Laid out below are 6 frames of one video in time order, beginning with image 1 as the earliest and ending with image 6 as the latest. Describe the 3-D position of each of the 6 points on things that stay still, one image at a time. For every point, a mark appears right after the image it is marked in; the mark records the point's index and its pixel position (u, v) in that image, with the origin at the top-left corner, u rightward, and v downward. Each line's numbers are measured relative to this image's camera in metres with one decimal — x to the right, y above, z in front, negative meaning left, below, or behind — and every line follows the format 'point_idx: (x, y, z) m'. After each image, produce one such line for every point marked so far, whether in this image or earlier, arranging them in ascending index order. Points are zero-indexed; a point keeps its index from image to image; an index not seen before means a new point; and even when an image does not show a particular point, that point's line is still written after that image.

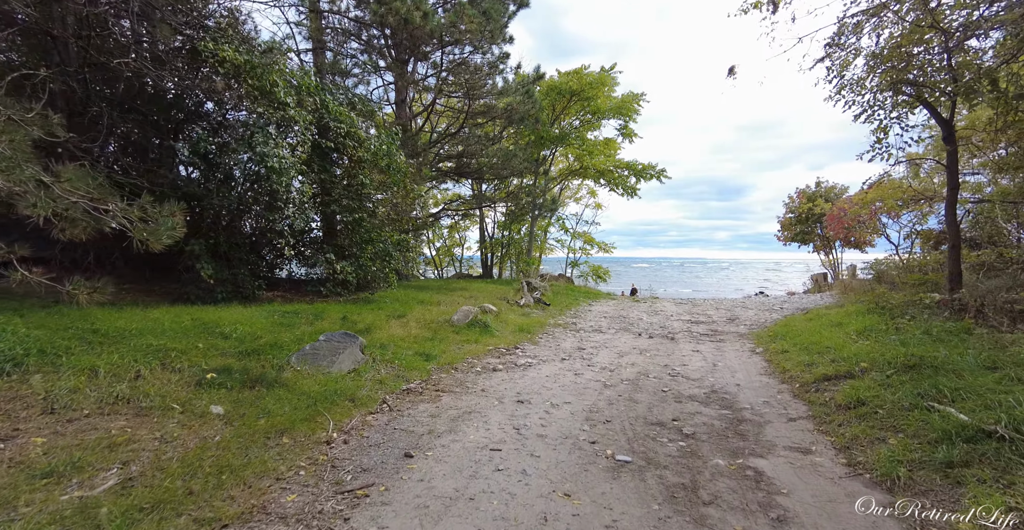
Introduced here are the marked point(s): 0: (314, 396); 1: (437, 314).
0: (-1.8, -1.2, +4.3) m
1: (-1.5, -1.0, +9.2) m
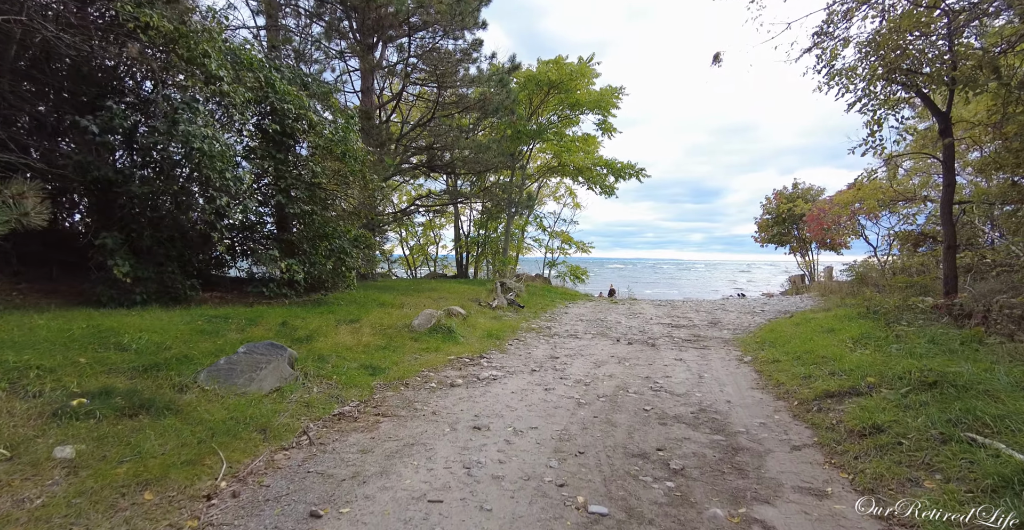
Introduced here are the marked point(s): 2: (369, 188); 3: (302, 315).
0: (-2.2, -1.2, +3.4) m
1: (-2.0, -1.0, +8.3) m
2: (-2.9, +1.6, +9.7) m
3: (-3.2, -0.8, +7.3) m
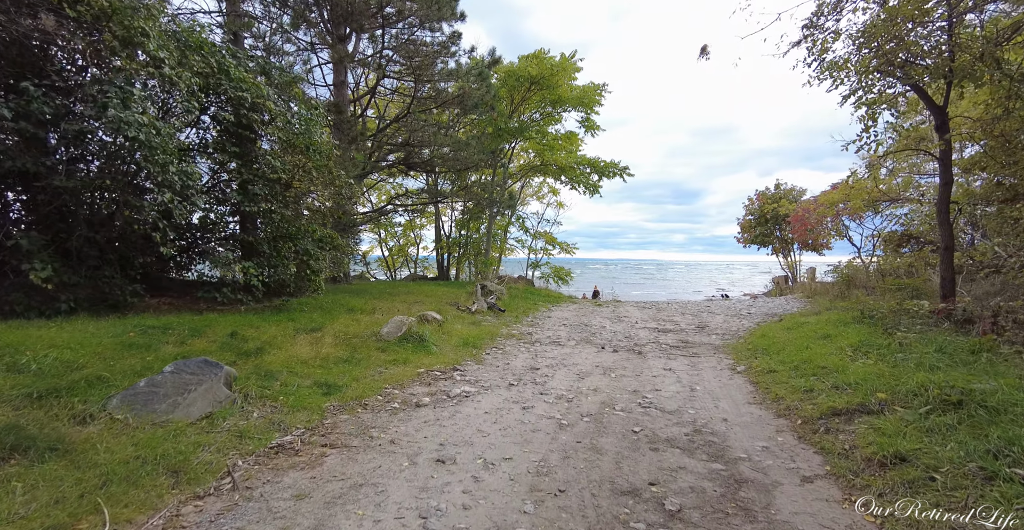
0: (-2.4, -1.2, +2.8) m
1: (-2.4, -1.0, +7.7) m
2: (-3.3, +1.5, +9.0) m
3: (-3.6, -0.8, +6.6) m
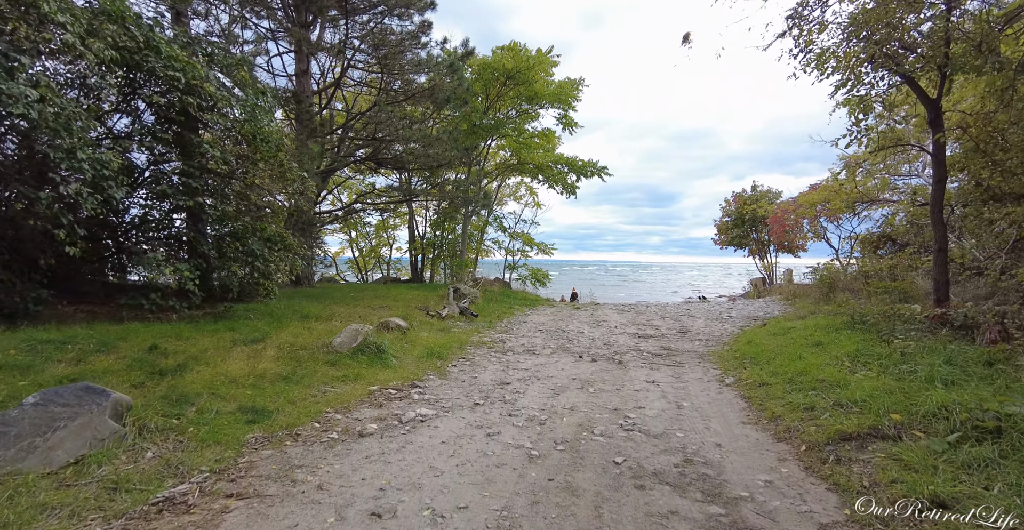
0: (-2.6, -1.2, +2.0) m
1: (-2.8, -1.0, +6.9) m
2: (-3.8, +1.5, +8.2) m
3: (-4.0, -0.8, +5.8) m
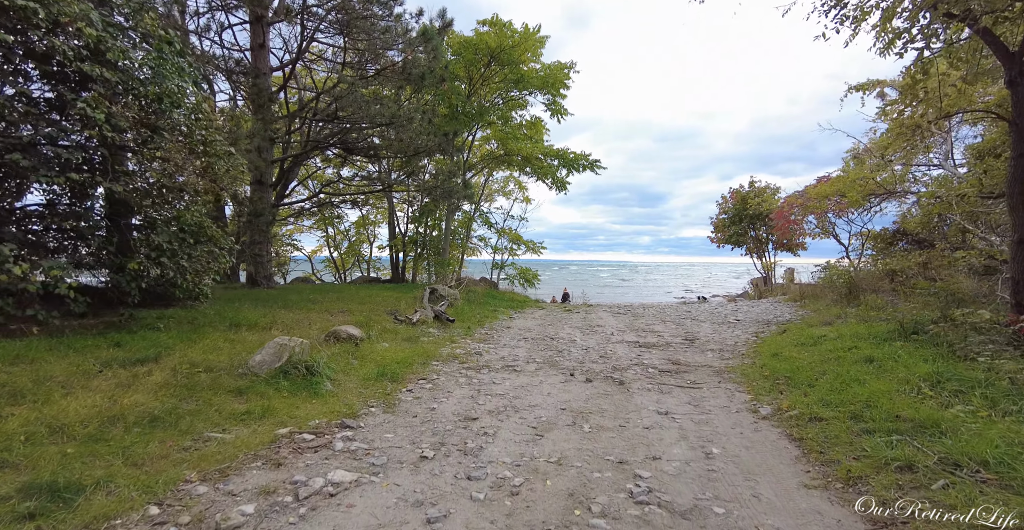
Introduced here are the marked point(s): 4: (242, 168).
0: (-2.8, -1.2, +0.5) m
1: (-3.1, -1.0, +5.4) m
2: (-4.2, +1.5, +6.7) m
3: (-4.3, -0.8, +4.3) m
4: (-4.2, +1.5, +7.4) m
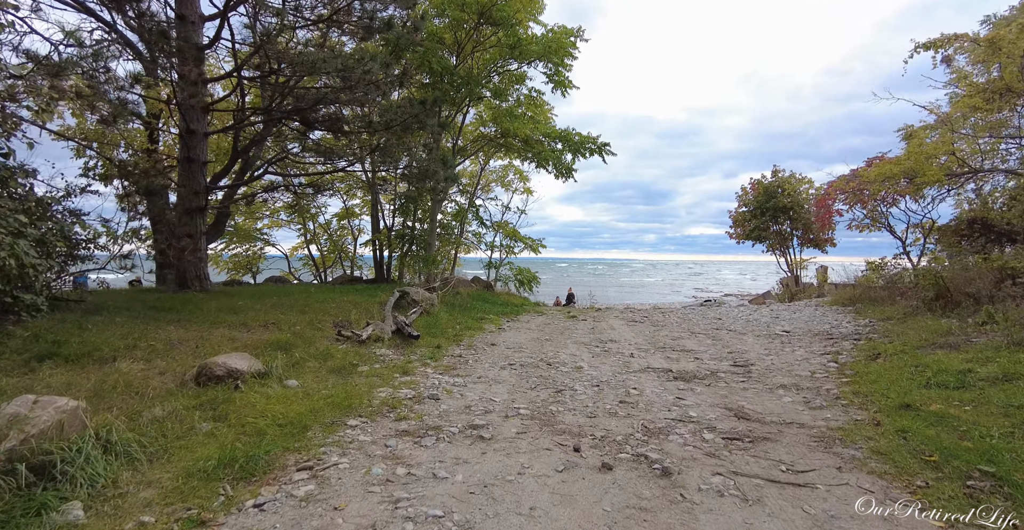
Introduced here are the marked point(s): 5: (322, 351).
0: (-3.2, -1.2, -2.0) m
1: (-3.4, -1.0, +2.8) m
2: (-4.4, +1.6, +4.1) m
3: (-4.6, -0.8, +1.7) m
4: (-4.5, +1.5, +4.9) m
5: (-2.5, -1.1, +6.1) m
